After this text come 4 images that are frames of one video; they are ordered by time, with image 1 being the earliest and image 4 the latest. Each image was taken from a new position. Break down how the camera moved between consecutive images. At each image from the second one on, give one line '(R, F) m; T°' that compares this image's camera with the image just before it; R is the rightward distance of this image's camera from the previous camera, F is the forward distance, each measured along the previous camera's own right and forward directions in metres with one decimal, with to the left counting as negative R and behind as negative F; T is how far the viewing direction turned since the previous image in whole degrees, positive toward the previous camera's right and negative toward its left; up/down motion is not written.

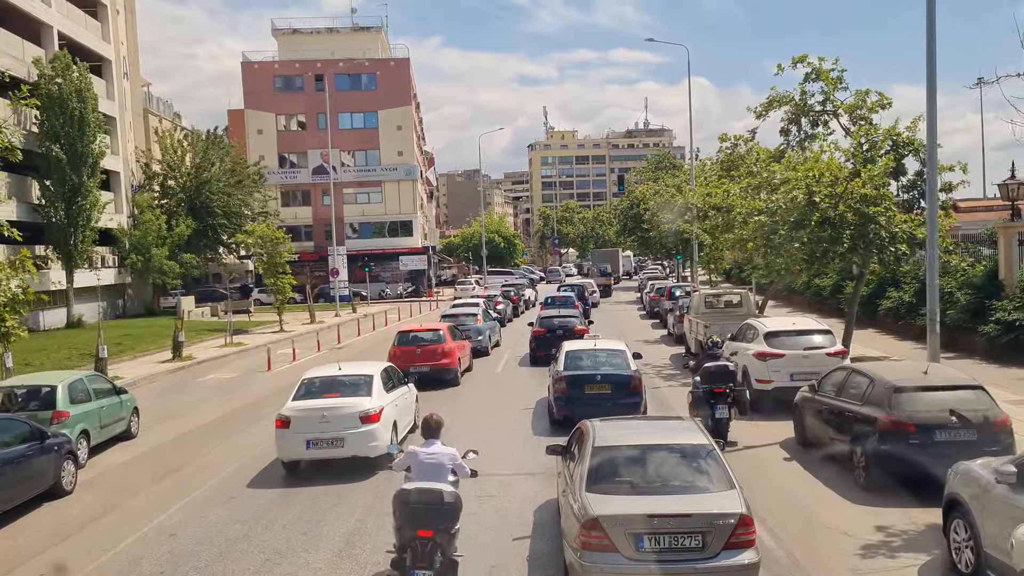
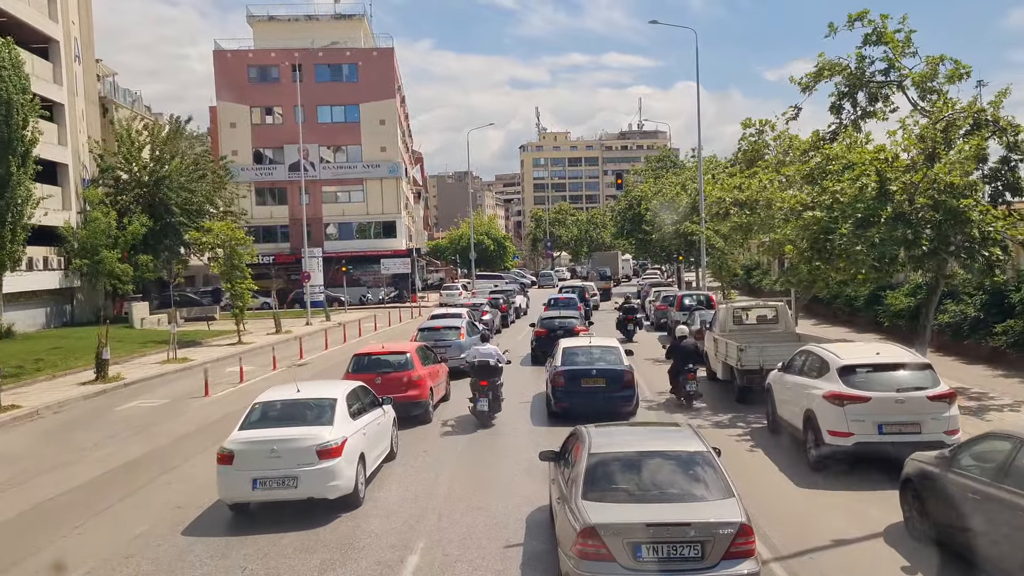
(+0.1, +3.8) m; +1°
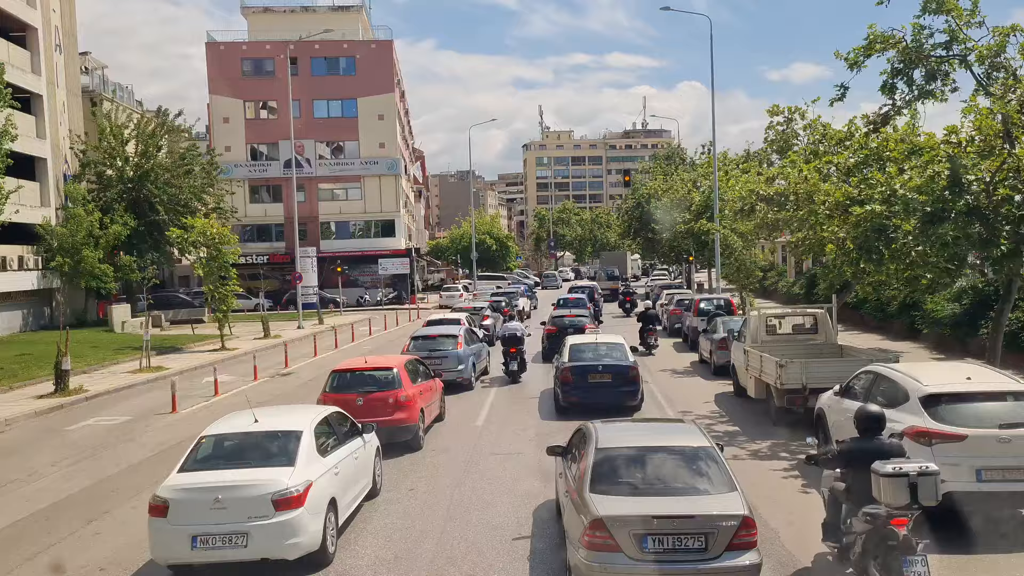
(0.0, +2.0) m; 0°
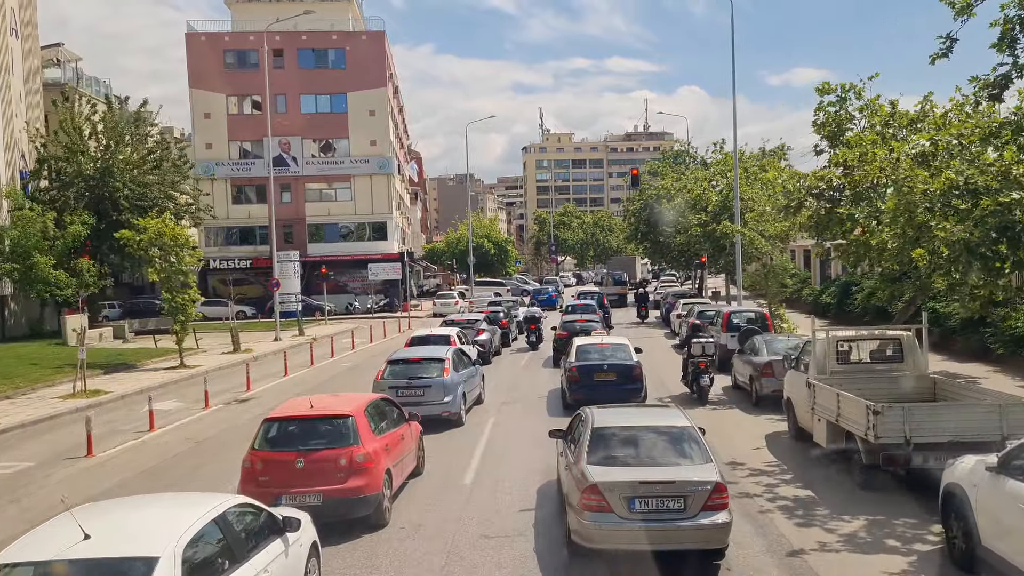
(0.0, +3.4) m; 0°
